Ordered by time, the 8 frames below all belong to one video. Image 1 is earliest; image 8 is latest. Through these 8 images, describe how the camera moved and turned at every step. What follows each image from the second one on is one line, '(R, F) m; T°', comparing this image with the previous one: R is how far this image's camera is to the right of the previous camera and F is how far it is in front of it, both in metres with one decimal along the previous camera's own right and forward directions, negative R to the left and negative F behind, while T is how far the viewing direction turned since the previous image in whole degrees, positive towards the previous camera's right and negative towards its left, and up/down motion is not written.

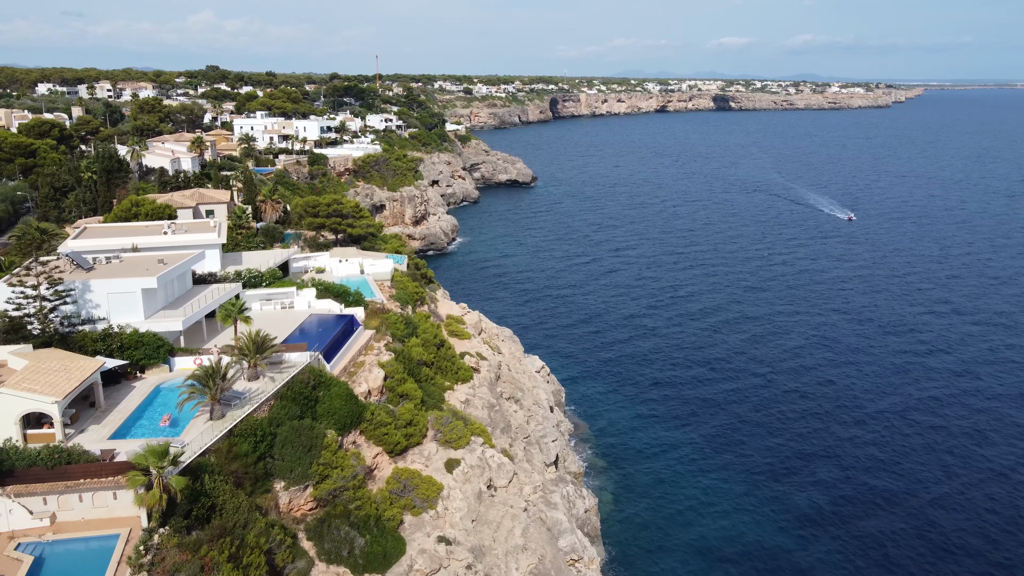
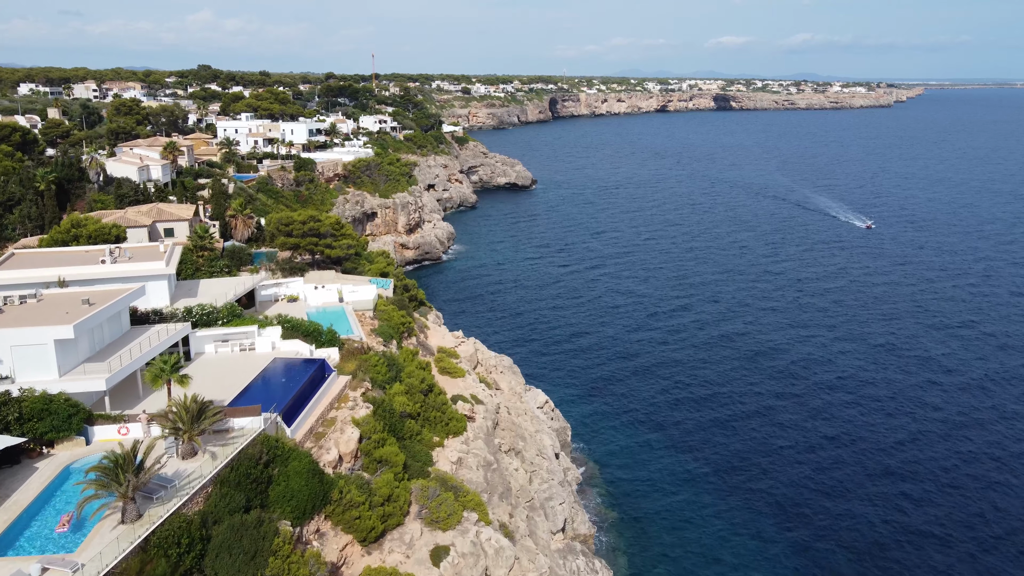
(0.0, +4.1) m; 0°
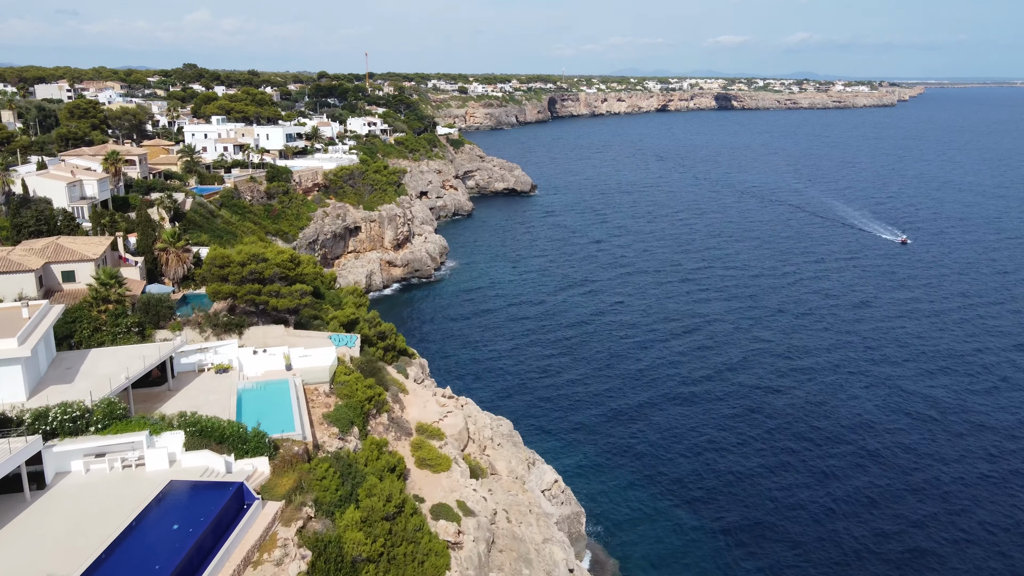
(-0.1, +7.0) m; 0°
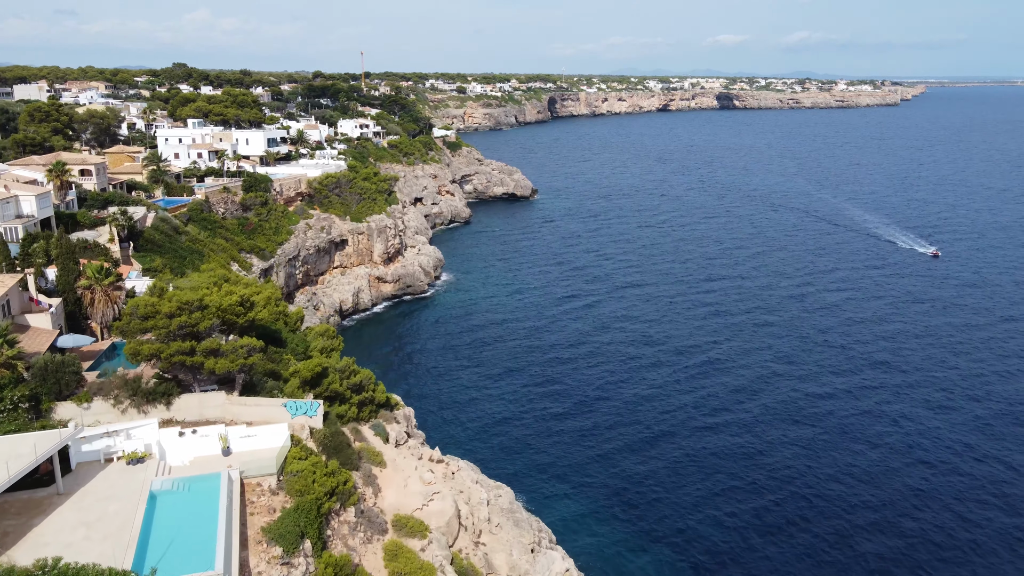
(0.0, +5.1) m; 0°
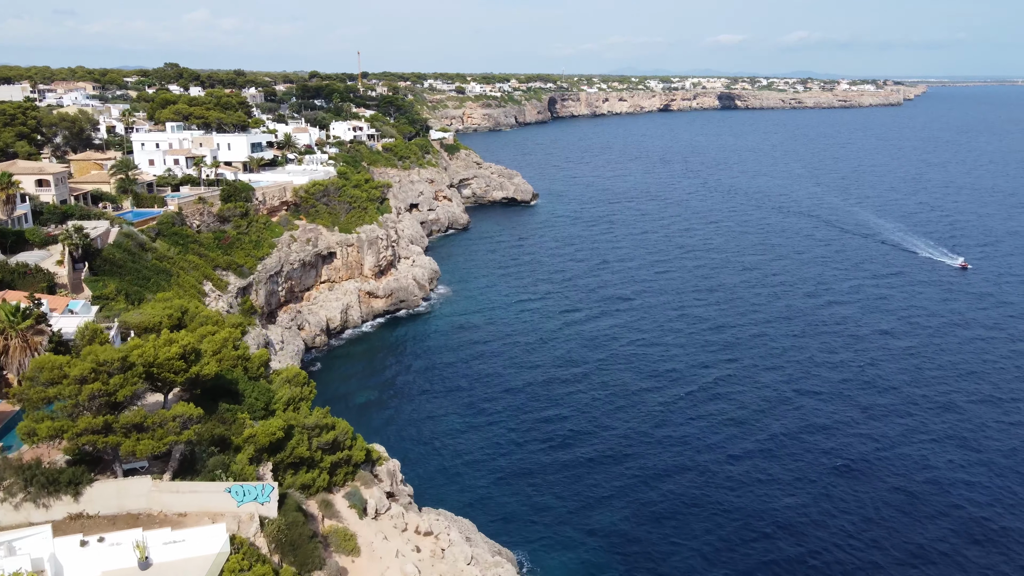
(0.0, +4.0) m; 0°
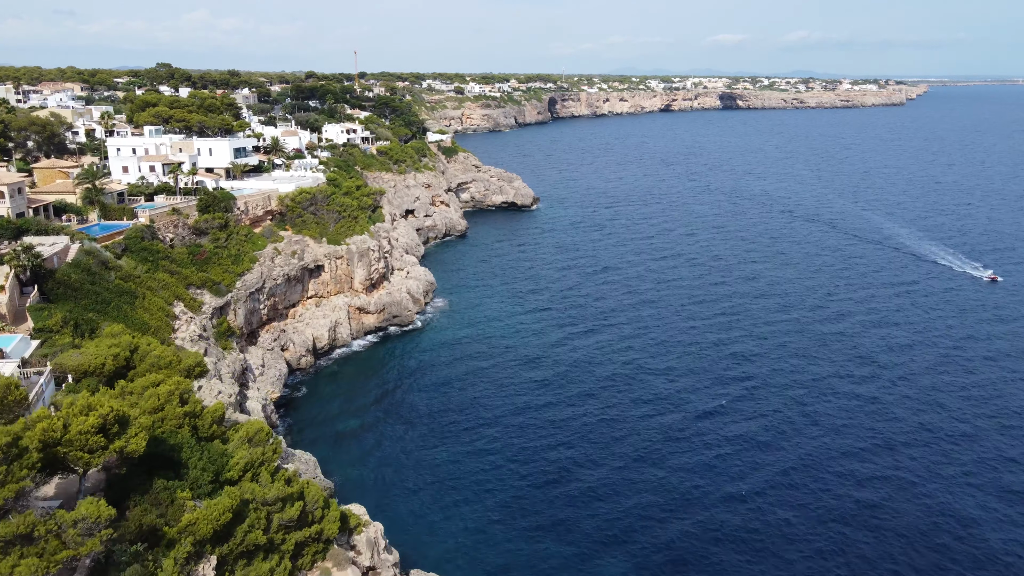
(0.0, +3.6) m; 0°
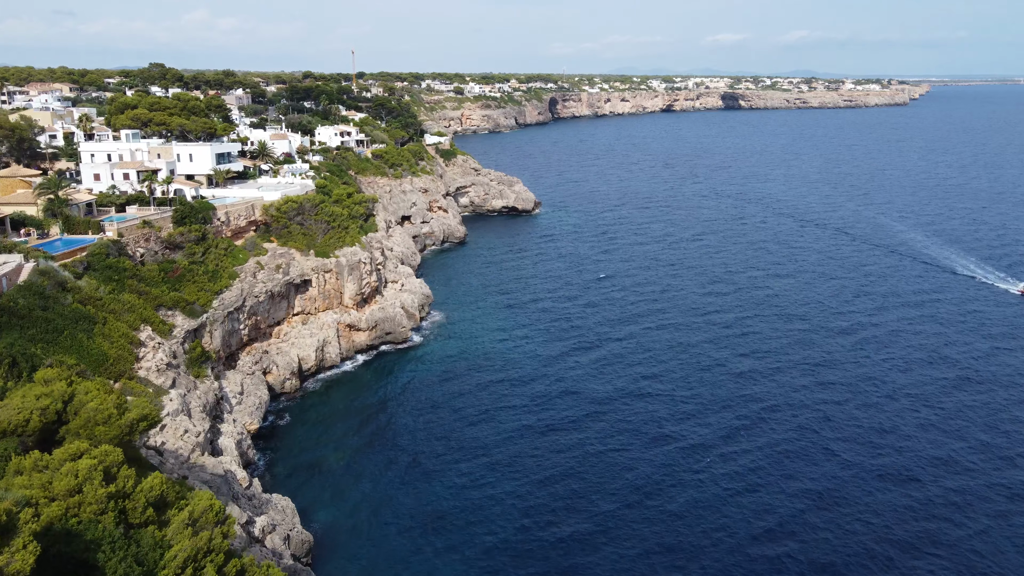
(0.0, +3.5) m; 0°
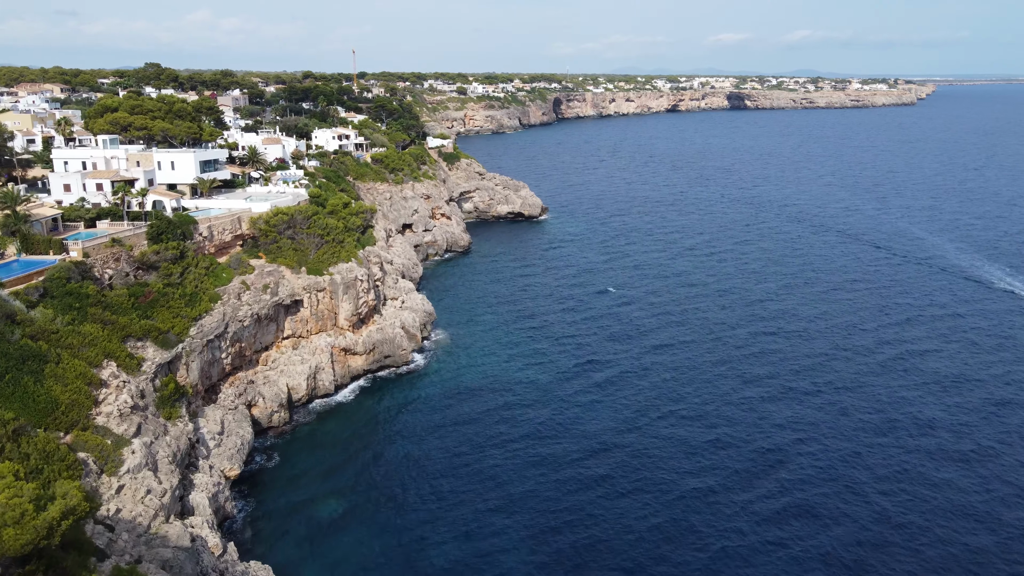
(-0.4, +4.1) m; 0°
